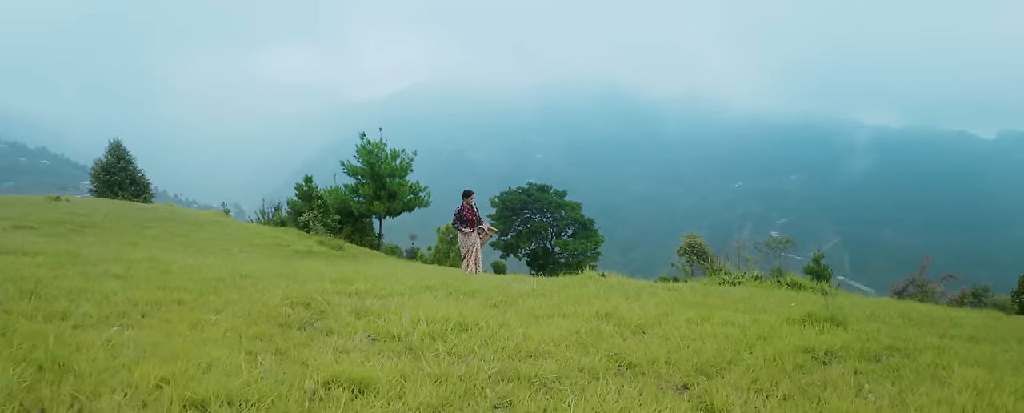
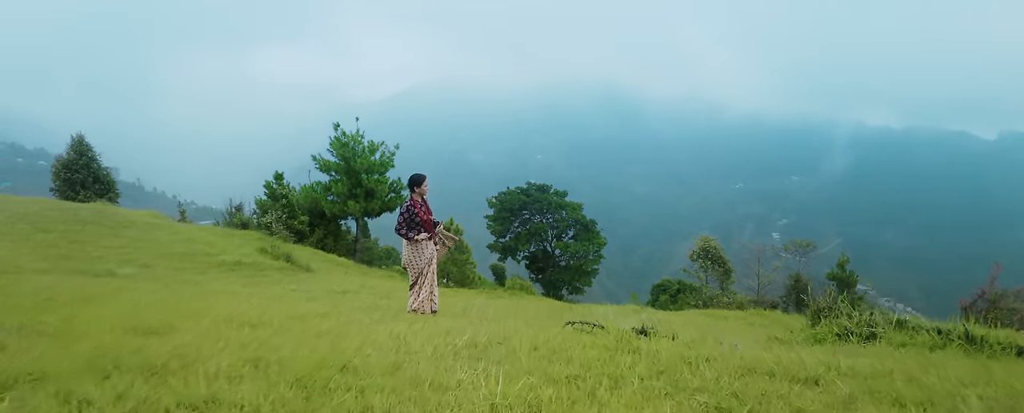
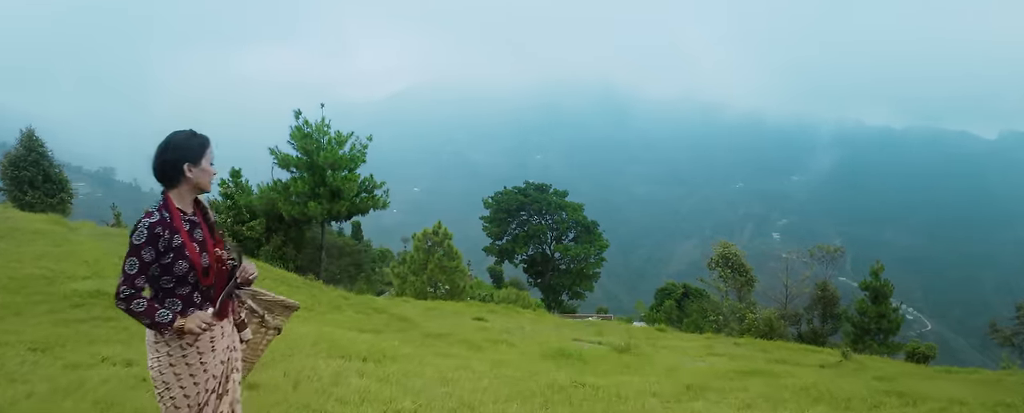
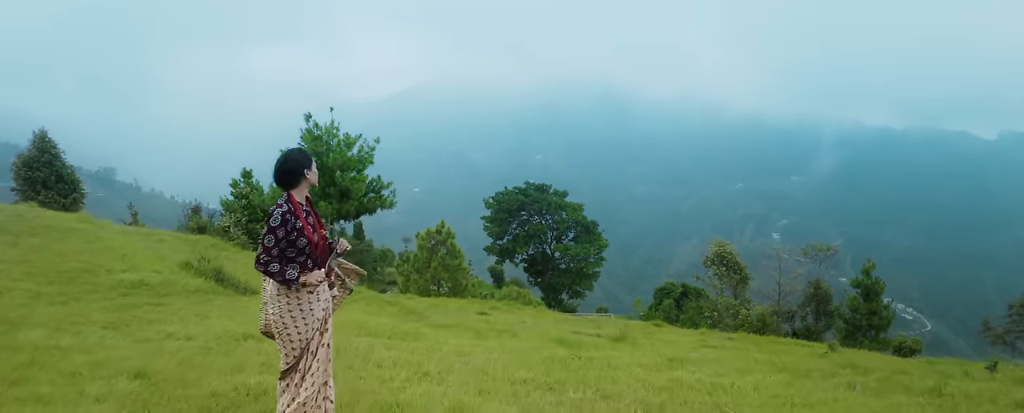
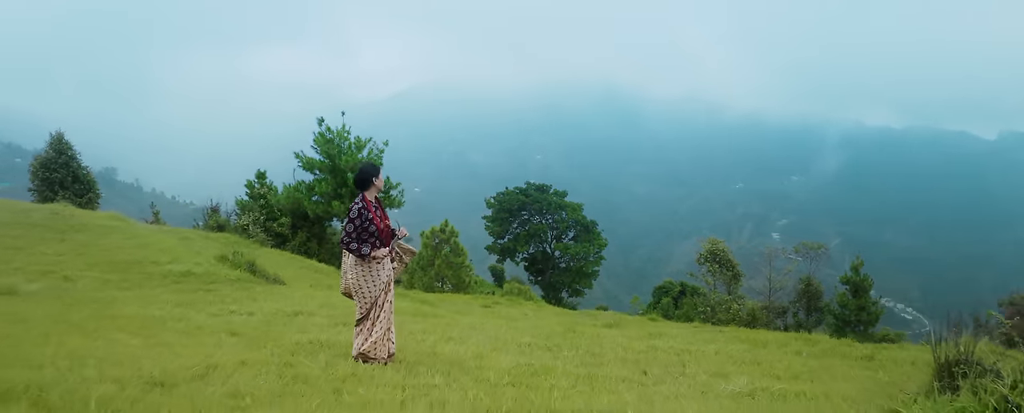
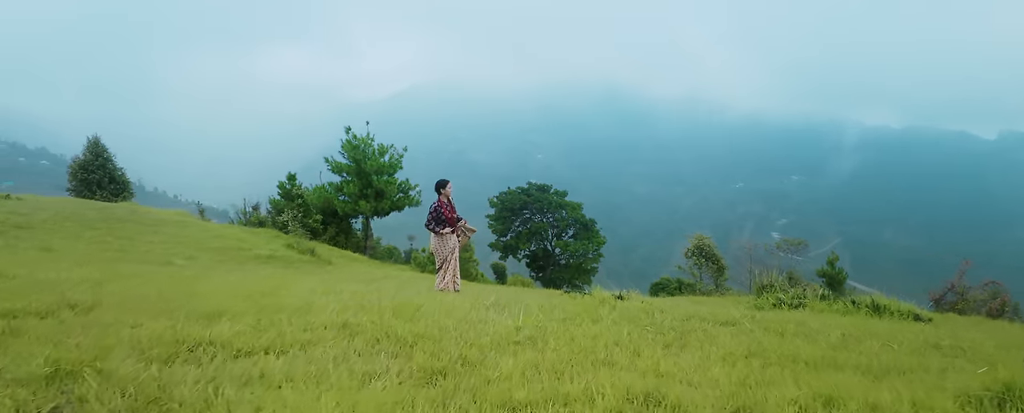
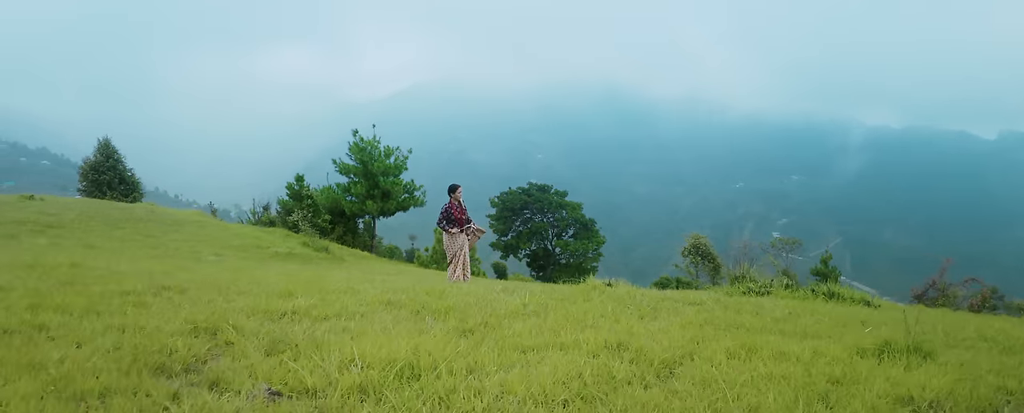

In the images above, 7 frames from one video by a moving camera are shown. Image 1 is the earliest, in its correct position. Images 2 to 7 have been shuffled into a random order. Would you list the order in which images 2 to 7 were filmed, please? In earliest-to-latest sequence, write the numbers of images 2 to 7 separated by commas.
7, 6, 2, 5, 4, 3
